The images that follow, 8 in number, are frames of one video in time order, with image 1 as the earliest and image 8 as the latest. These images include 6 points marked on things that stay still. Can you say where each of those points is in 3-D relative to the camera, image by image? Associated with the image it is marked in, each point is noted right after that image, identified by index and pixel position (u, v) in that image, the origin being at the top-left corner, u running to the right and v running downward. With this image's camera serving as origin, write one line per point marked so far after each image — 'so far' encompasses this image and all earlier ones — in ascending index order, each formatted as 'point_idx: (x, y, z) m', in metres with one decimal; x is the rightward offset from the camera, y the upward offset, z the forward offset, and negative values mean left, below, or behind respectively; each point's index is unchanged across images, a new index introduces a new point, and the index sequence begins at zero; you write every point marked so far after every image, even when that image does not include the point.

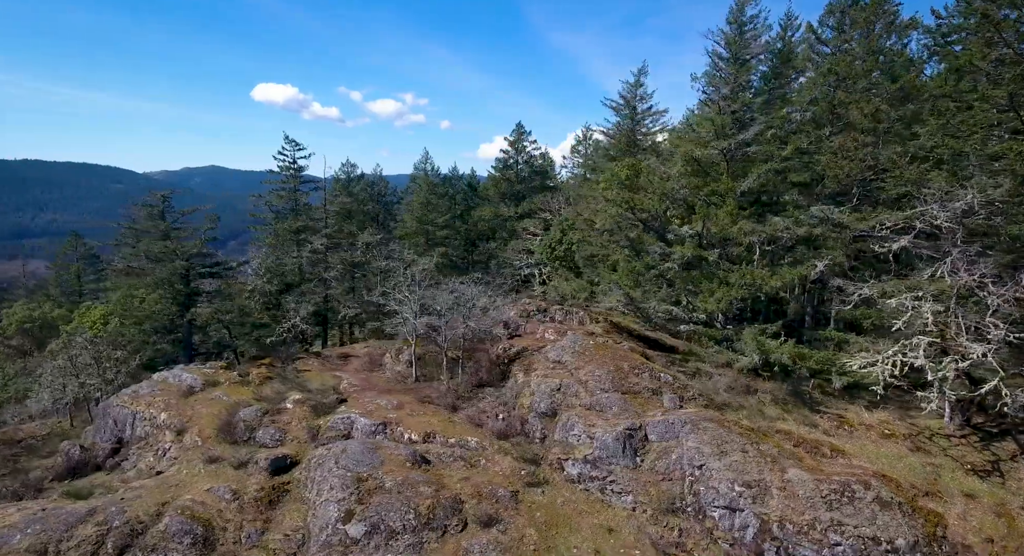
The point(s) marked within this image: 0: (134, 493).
0: (-11.7, -6.7, +19.2) m
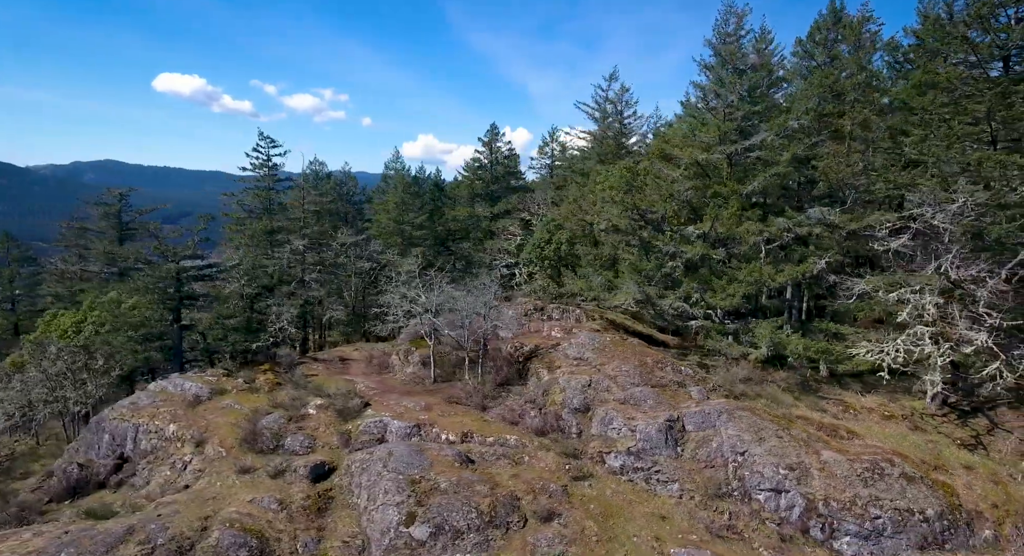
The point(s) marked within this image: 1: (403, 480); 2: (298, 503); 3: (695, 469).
0: (-10.1, -6.8, +18.2) m
1: (-3.2, -6.0, +18.4) m
2: (-6.3, -6.7, +18.4) m
3: (+5.8, -5.9, +19.3) m
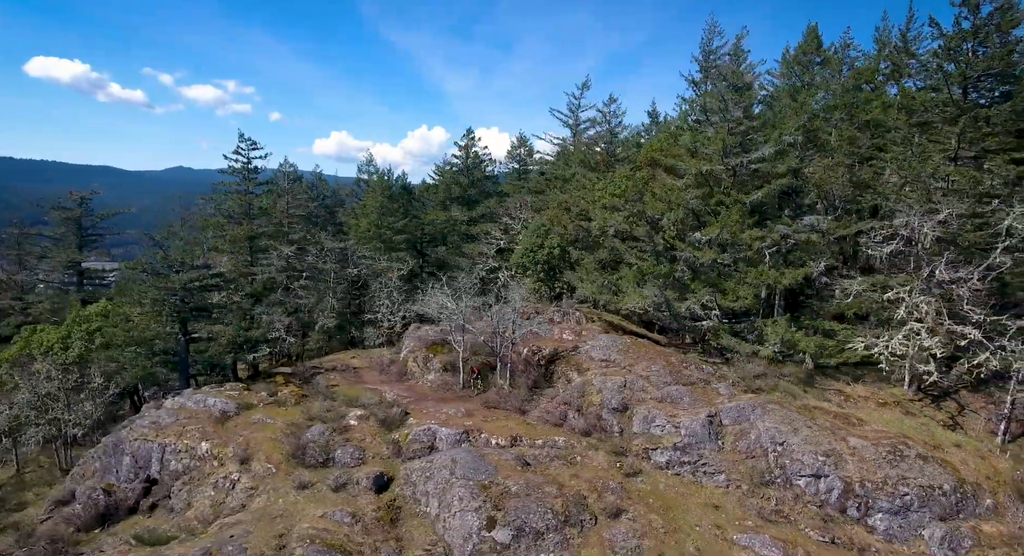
0: (-7.9, -7.2, +17.7) m
1: (-1.1, -6.3, +18.8) m
2: (-4.2, -7.0, +18.4) m
3: (+7.7, -6.1, +20.9) m
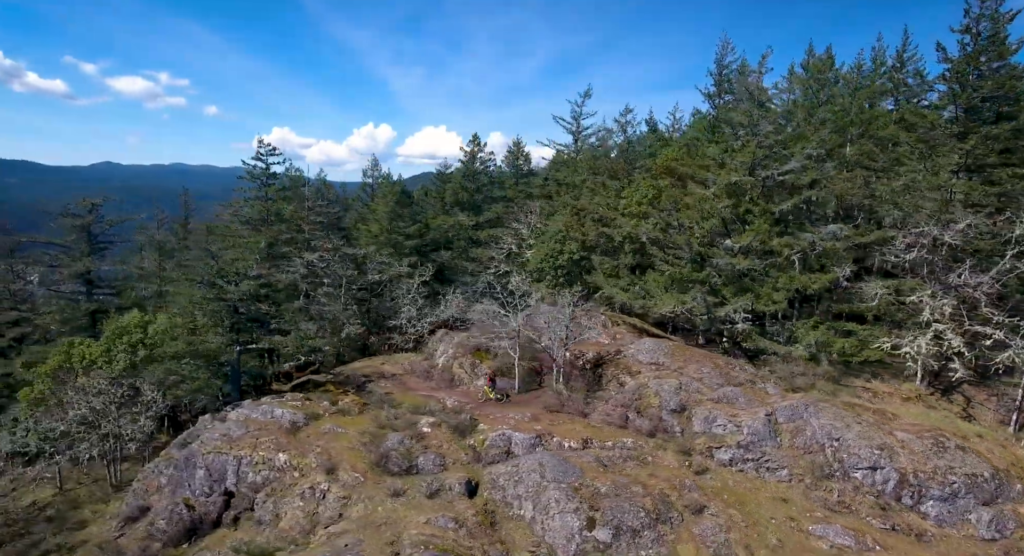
0: (-4.9, -7.5, +17.9) m
1: (+1.7, -6.6, +19.6) m
2: (-1.2, -7.4, +18.9) m
3: (+10.3, -6.4, +22.4) m
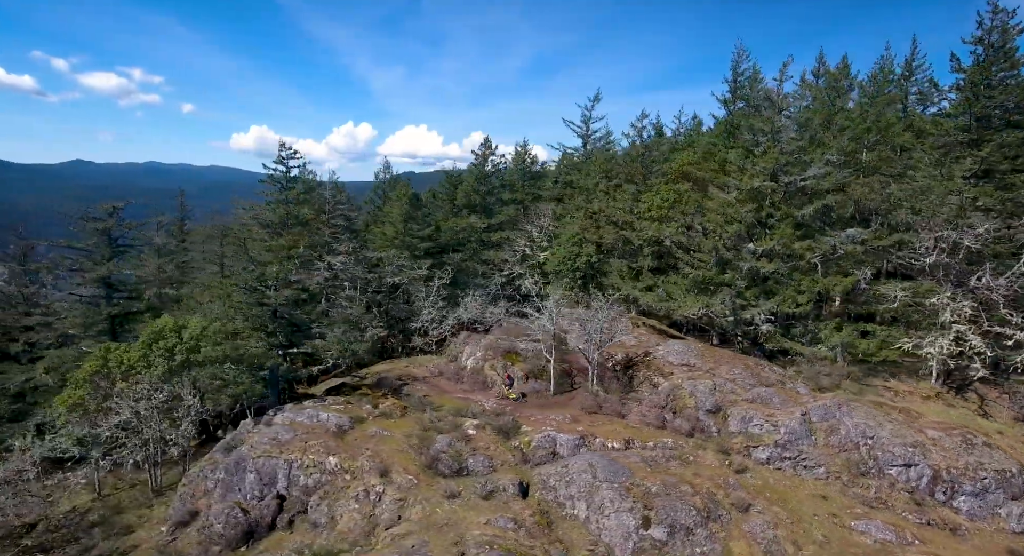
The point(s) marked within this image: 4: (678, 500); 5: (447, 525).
0: (-3.1, -7.7, +18.2) m
1: (+3.5, -6.8, +20.1) m
2: (+0.5, -7.5, +19.3) m
3: (+12.0, -6.5, +23.1) m
4: (+5.3, -7.1, +19.9) m
5: (-2.0, -7.5, +18.9) m
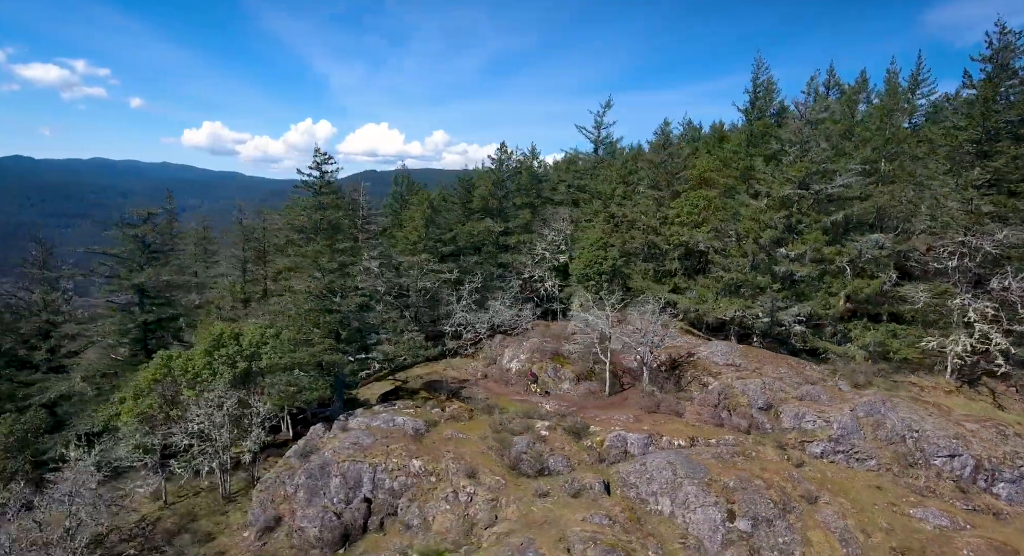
0: (0.0, -8.0, +19.0) m
1: (+6.5, -7.0, +21.2) m
2: (+3.5, -7.8, +20.2) m
3: (+14.8, -6.7, +24.7) m
4: (+8.3, -7.3, +21.1) m
5: (+1.0, -7.8, +19.6) m
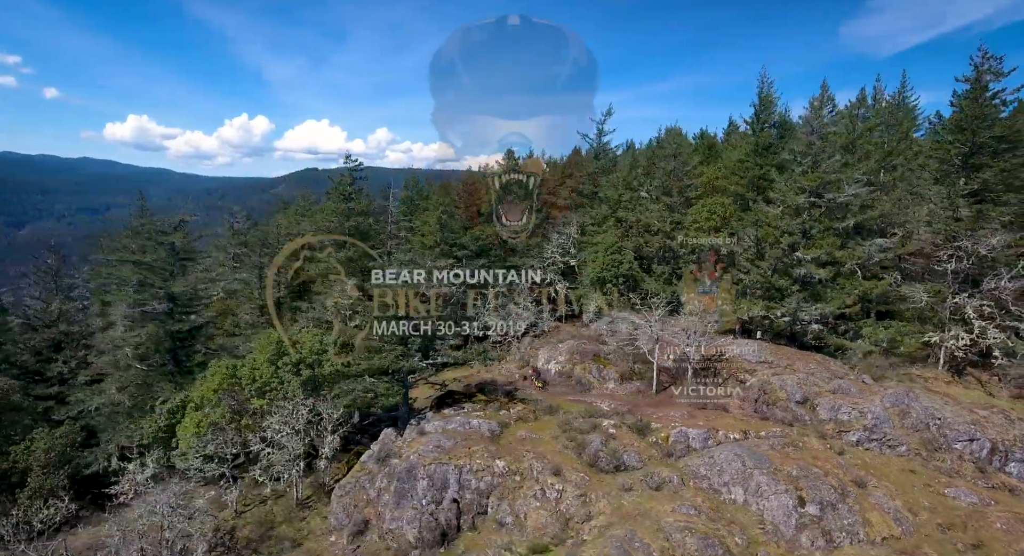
0: (+3.3, -8.2, +20.2) m
1: (+9.5, -7.2, +23.0) m
2: (+6.7, -8.0, +21.8) m
3: (+17.5, -6.8, +27.2) m
4: (+11.3, -7.5, +23.1) m
5: (+4.3, -8.0, +21.0) m
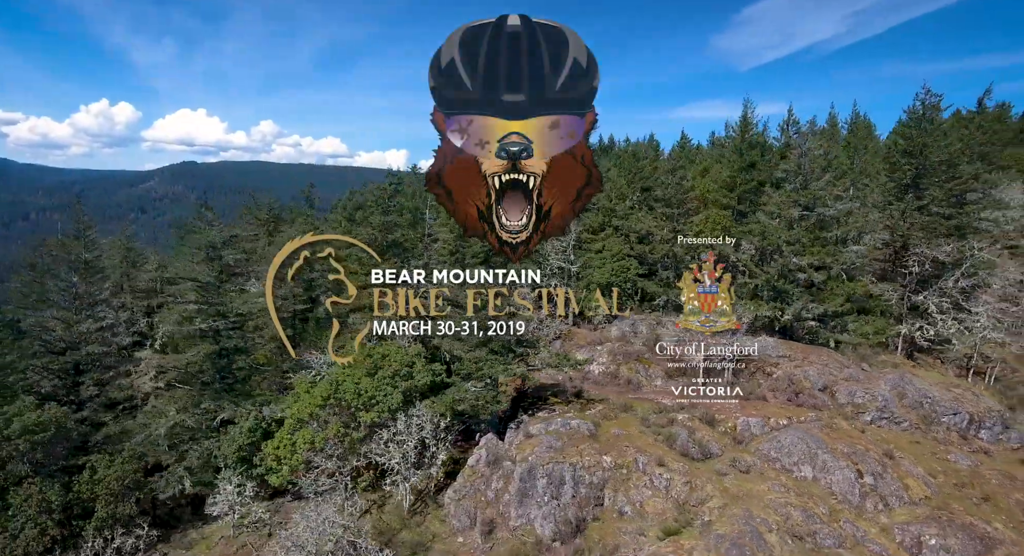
0: (+8.2, -8.7, +23.3) m
1: (+13.8, -7.6, +27.1) m
2: (+11.3, -8.4, +25.5) m
3: (+21.0, -7.1, +32.6) m
4: (+15.6, -7.9, +27.5) m
5: (+9.0, -8.5, +24.3) m
